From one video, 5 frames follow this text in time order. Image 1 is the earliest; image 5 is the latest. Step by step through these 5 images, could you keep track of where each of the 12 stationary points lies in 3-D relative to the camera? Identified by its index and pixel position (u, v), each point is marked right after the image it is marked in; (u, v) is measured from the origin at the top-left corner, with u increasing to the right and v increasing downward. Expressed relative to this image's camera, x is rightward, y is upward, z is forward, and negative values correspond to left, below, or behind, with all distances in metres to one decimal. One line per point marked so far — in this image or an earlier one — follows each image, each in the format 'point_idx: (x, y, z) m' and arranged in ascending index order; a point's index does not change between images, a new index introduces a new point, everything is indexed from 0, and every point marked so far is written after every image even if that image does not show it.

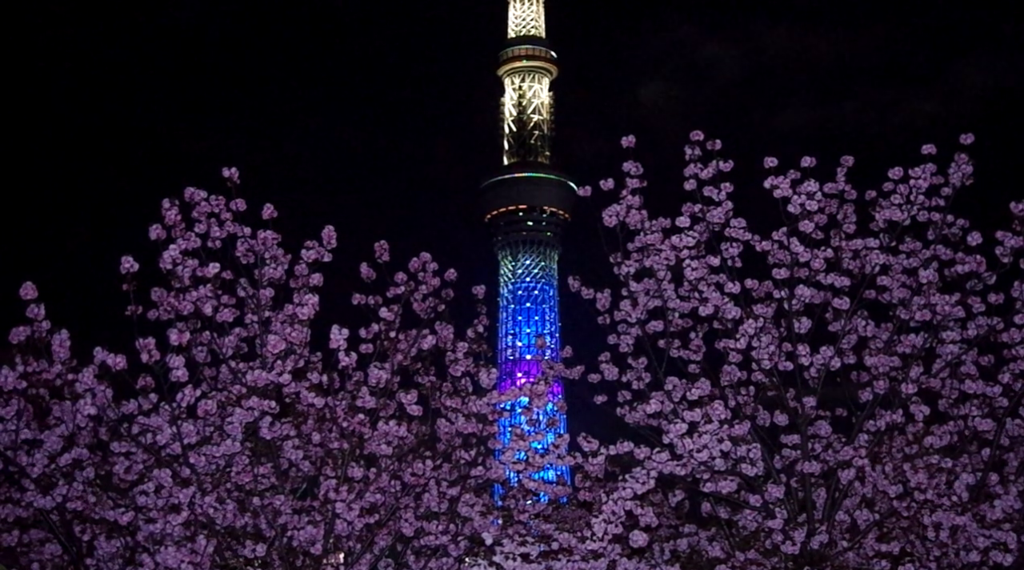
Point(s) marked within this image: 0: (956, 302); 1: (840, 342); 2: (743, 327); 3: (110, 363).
0: (+5.7, -0.2, +18.7) m
1: (+4.3, -0.7, +19.0) m
2: (+3.1, -0.5, +19.4) m
3: (-5.1, -1.0, +18.3) m
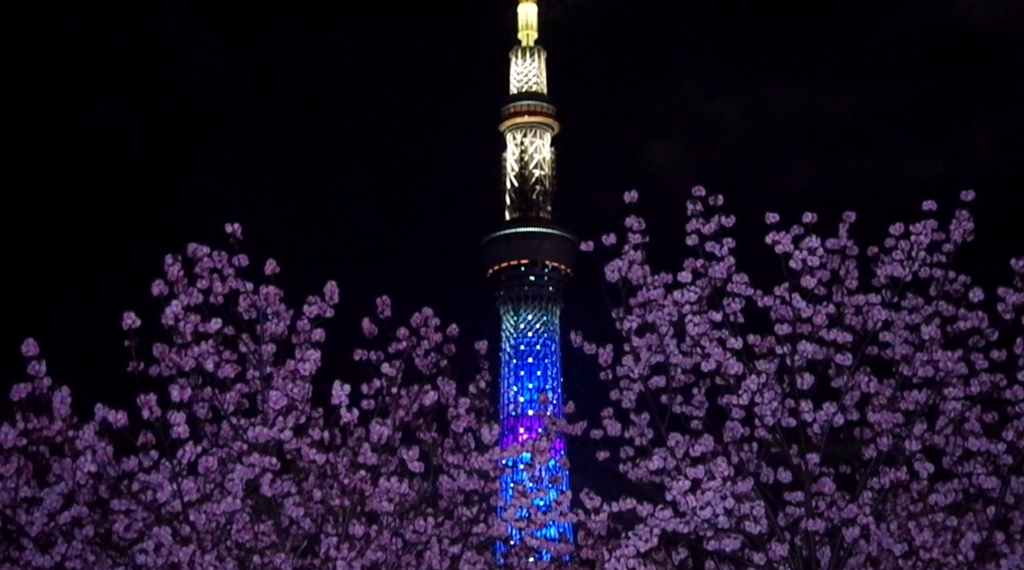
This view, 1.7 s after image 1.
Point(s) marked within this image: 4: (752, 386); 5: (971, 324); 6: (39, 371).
0: (+5.7, -0.9, +18.6) m
1: (+4.3, -1.5, +18.9) m
2: (+3.1, -1.3, +19.3) m
3: (-5.0, -1.7, +18.2) m
4: (+3.1, -1.3, +19.0) m
5: (+5.7, -0.5, +18.0) m
6: (-6.0, -1.1, +18.5) m
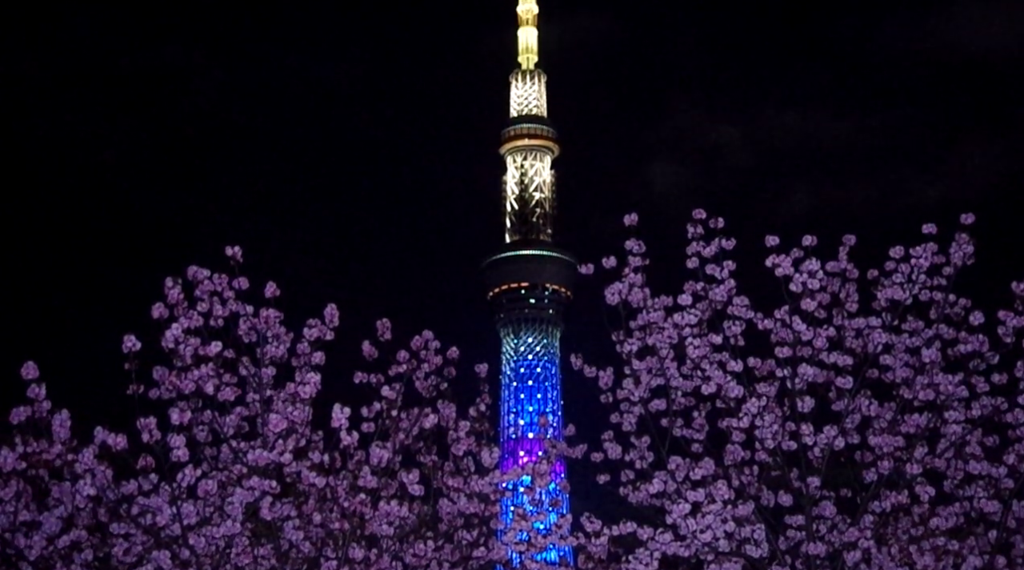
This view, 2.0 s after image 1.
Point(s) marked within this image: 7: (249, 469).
0: (+5.7, -1.2, +18.6) m
1: (+4.3, -1.8, +18.9) m
2: (+3.1, -1.6, +19.3) m
3: (-5.0, -2.0, +18.2) m
4: (+3.1, -1.6, +19.0) m
5: (+5.7, -0.8, +18.0) m
6: (-6.0, -1.4, +18.5) m
7: (-3.6, -2.5, +20.0) m
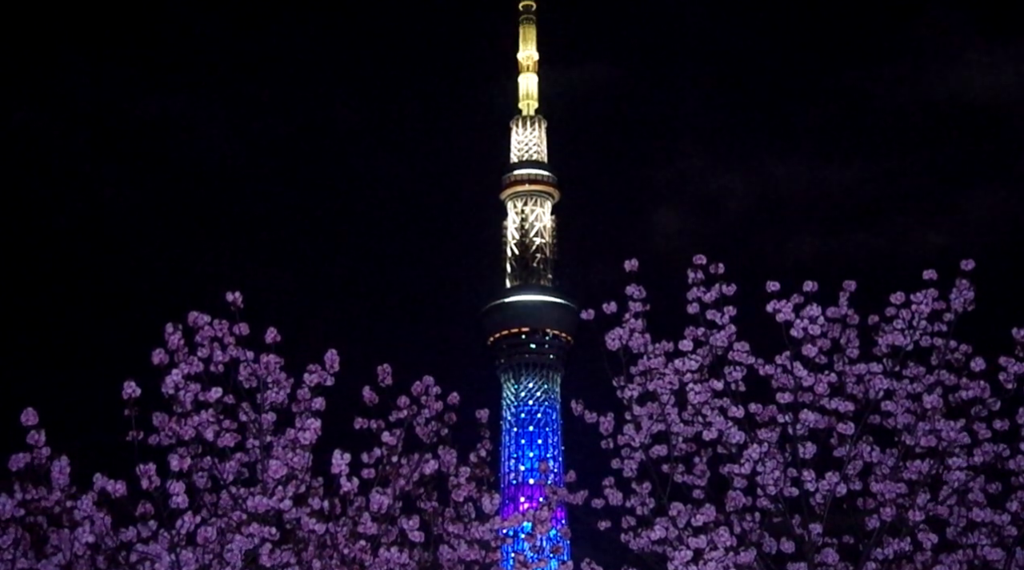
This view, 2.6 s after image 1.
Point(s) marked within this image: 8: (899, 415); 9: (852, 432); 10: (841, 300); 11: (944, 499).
0: (+5.7, -1.9, +18.6) m
1: (+4.3, -2.4, +18.9) m
2: (+3.1, -2.2, +19.2) m
3: (-5.0, -2.6, +18.1) m
4: (+3.2, -2.2, +18.9) m
5: (+5.7, -1.4, +18.0) m
6: (-6.0, -2.0, +18.5) m
7: (-3.6, -3.2, +19.9) m
8: (+5.0, -1.7, +18.9) m
9: (+4.5, -2.0, +19.2) m
10: (+4.3, -0.2, +19.0) m
11: (+5.5, -2.8, +18.6) m
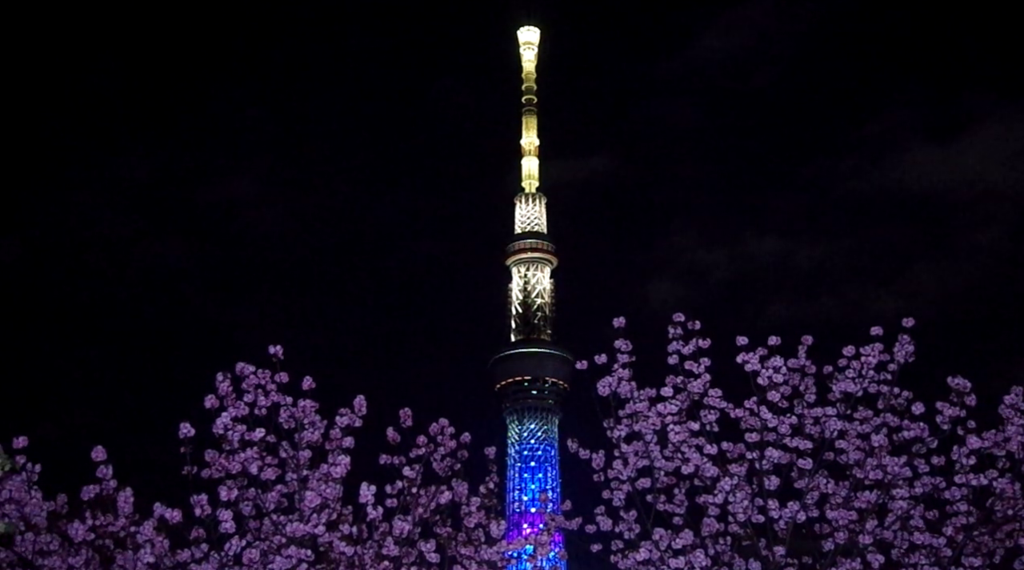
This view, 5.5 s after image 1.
0: (+5.8, -2.8, +22.5) m
1: (+4.3, -3.3, +22.7) m
2: (+3.1, -3.2, +23.1) m
3: (-5.0, -3.5, +22.1) m
4: (+3.2, -3.2, +22.8) m
5: (+5.7, -2.3, +21.9) m
6: (-6.0, -2.9, +22.5) m
7: (-3.6, -4.1, +23.8) m
8: (+5.1, -2.7, +22.8) m
9: (+4.5, -2.9, +23.1) m
10: (+4.3, -1.1, +23.0) m
11: (+5.5, -3.7, +22.5) m
